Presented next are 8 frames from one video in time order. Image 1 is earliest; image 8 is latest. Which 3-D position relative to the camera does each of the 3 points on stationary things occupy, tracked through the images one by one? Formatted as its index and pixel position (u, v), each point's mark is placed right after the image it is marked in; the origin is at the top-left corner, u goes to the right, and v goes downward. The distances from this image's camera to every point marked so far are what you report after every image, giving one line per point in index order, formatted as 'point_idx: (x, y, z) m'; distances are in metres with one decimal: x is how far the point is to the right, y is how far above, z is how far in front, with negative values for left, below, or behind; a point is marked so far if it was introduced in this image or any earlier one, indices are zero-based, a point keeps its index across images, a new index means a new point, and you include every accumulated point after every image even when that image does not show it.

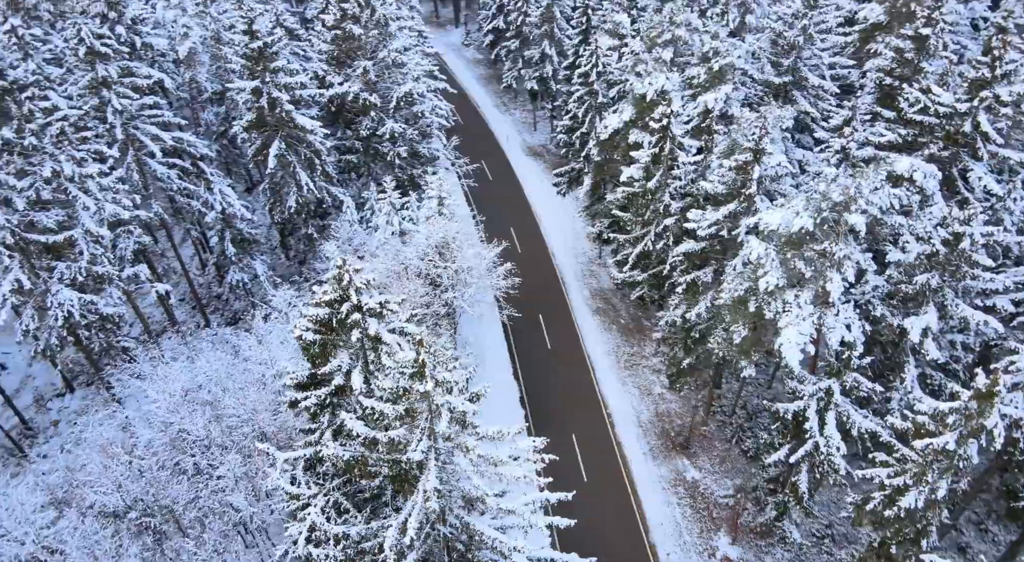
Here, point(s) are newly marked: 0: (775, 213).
0: (+7.4, +2.0, +19.4) m
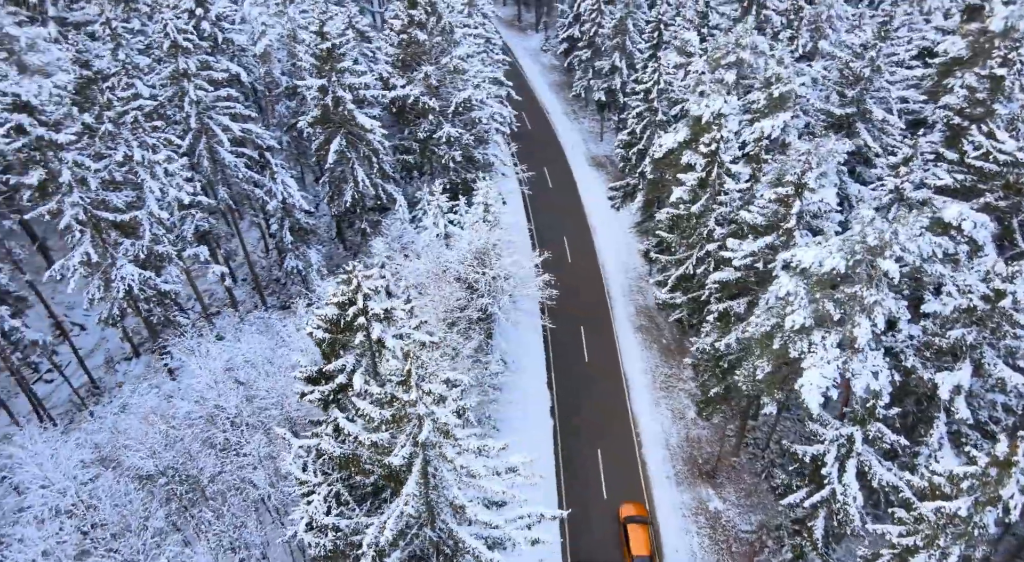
0: (+8.2, +0.9, +19.0) m
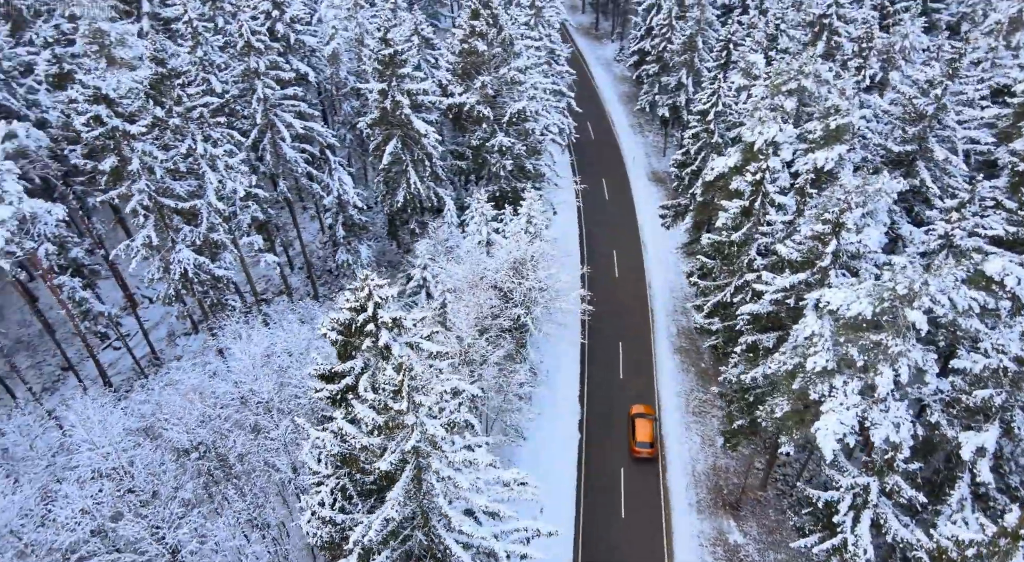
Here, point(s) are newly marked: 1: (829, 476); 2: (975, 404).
0: (+8.7, -0.3, +18.6) m
1: (+9.1, -5.6, +19.8) m
2: (+11.6, -3.1, +17.3) m
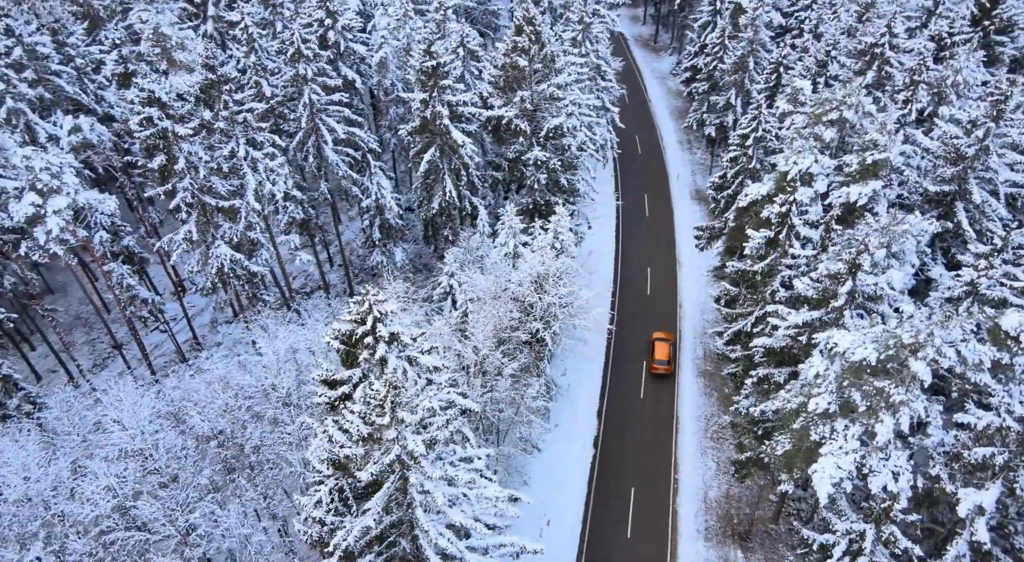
0: (+8.8, -1.4, +18.4) m
1: (+8.9, -6.8, +19.6) m
2: (+11.3, -4.4, +16.9) m
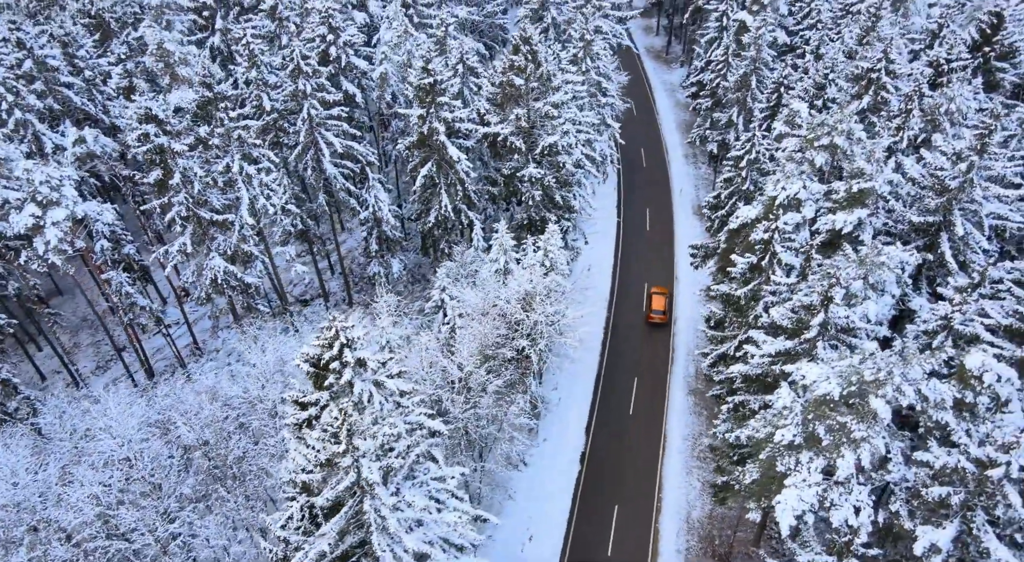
0: (+8.0, -2.3, +18.5) m
1: (+7.9, -7.7, +19.8) m
2: (+10.4, -5.4, +17.0) m
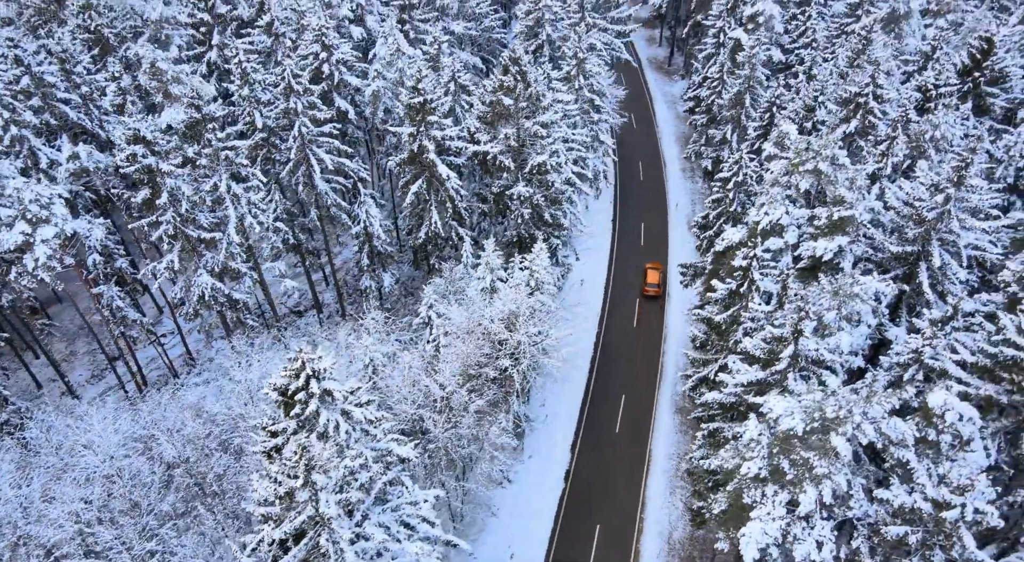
0: (+7.1, -3.3, +18.7) m
1: (+7.0, -8.6, +19.9) m
2: (+9.5, -6.4, +17.1) m
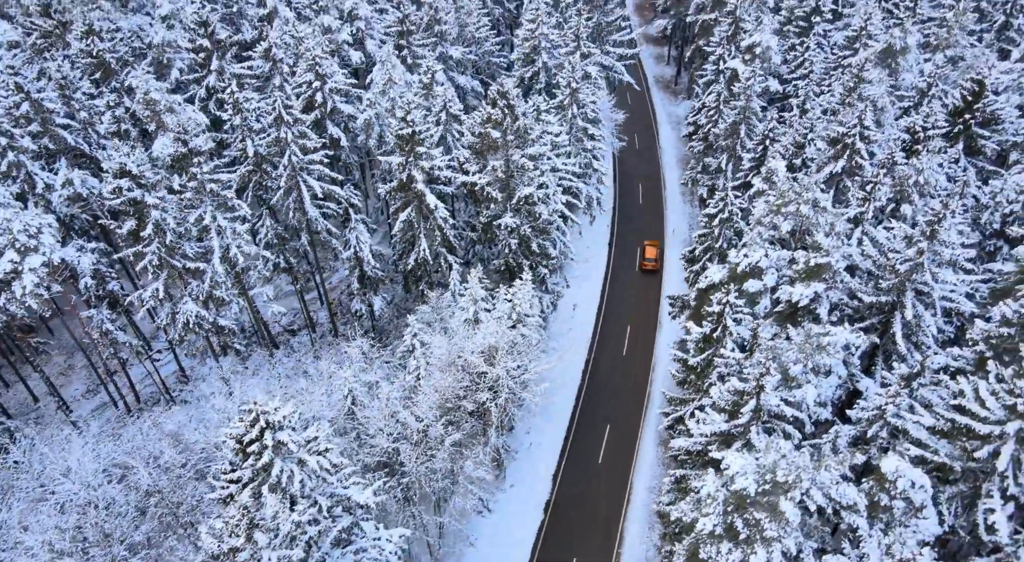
0: (+5.9, -4.9, +18.8) m
1: (+5.7, -10.2, +20.0) m
2: (+8.2, -8.0, +17.2) m
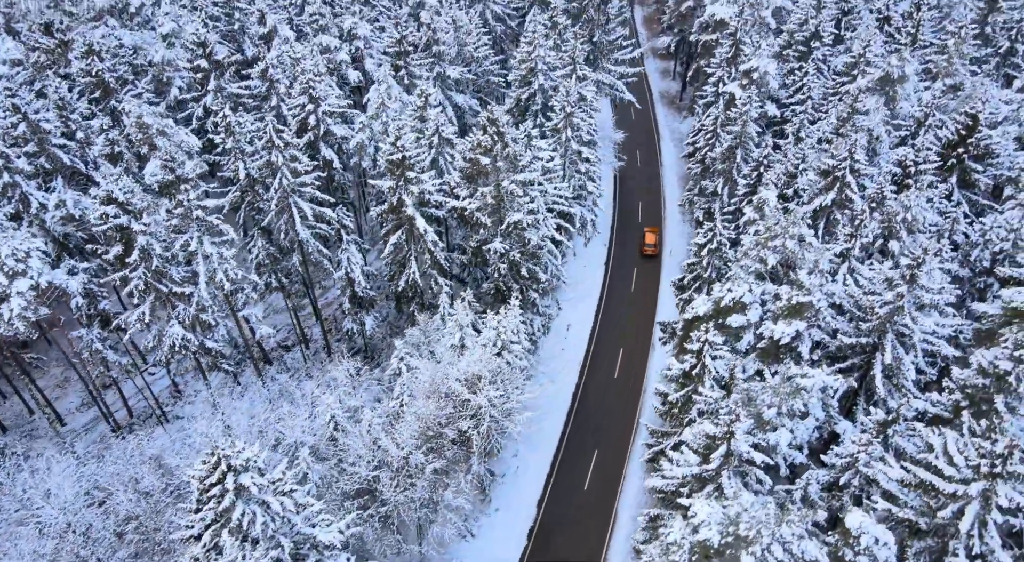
0: (+5.0, -6.2, +18.7) m
1: (+4.7, -11.5, +19.9) m
2: (+7.1, -9.3, +17.1) m
